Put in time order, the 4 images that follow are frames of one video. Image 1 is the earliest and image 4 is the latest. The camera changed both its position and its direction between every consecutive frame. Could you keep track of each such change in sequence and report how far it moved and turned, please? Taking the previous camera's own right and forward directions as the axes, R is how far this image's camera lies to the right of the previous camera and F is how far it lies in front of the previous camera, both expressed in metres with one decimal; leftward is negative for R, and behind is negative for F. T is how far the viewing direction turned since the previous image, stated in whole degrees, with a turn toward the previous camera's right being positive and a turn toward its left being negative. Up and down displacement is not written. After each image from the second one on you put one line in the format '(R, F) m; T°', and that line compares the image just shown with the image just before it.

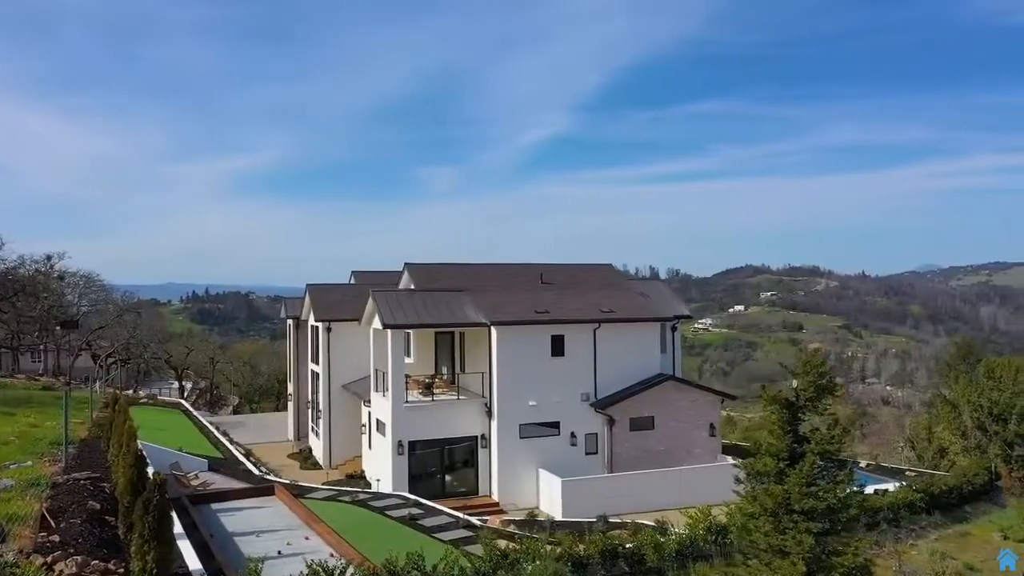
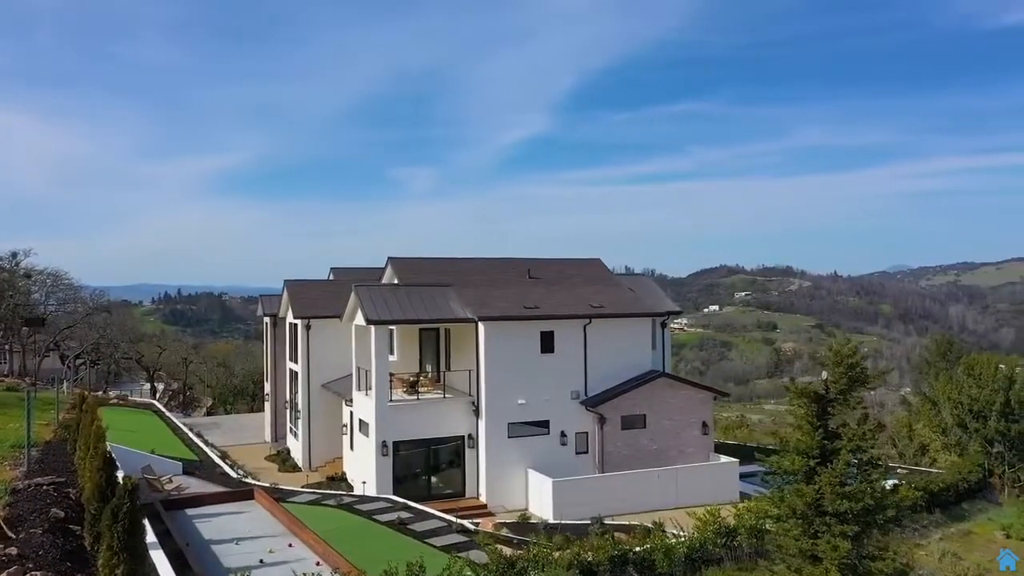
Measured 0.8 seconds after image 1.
(-0.3, +0.7) m; +2°
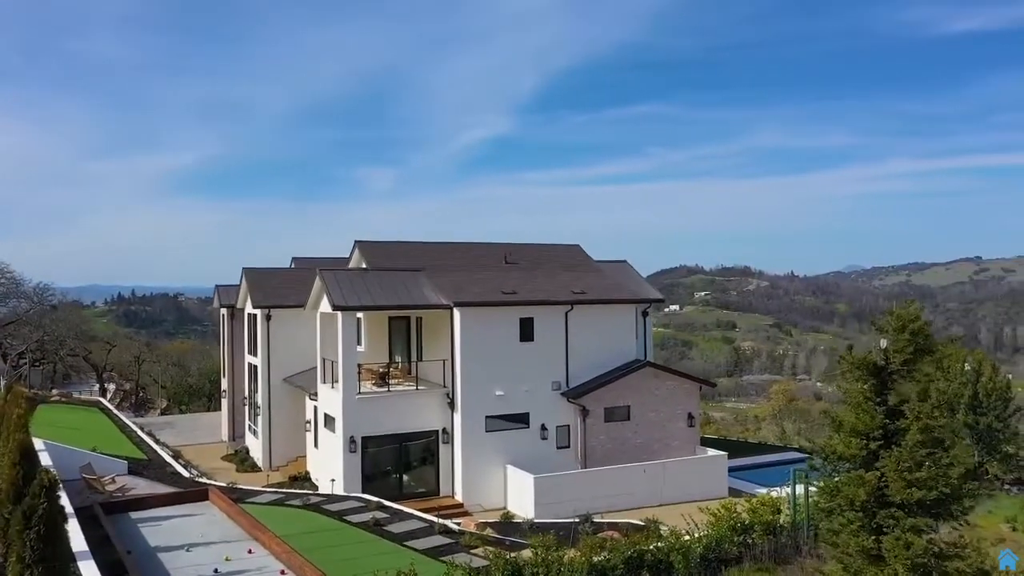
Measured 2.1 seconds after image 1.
(-0.4, +1.3) m; +3°
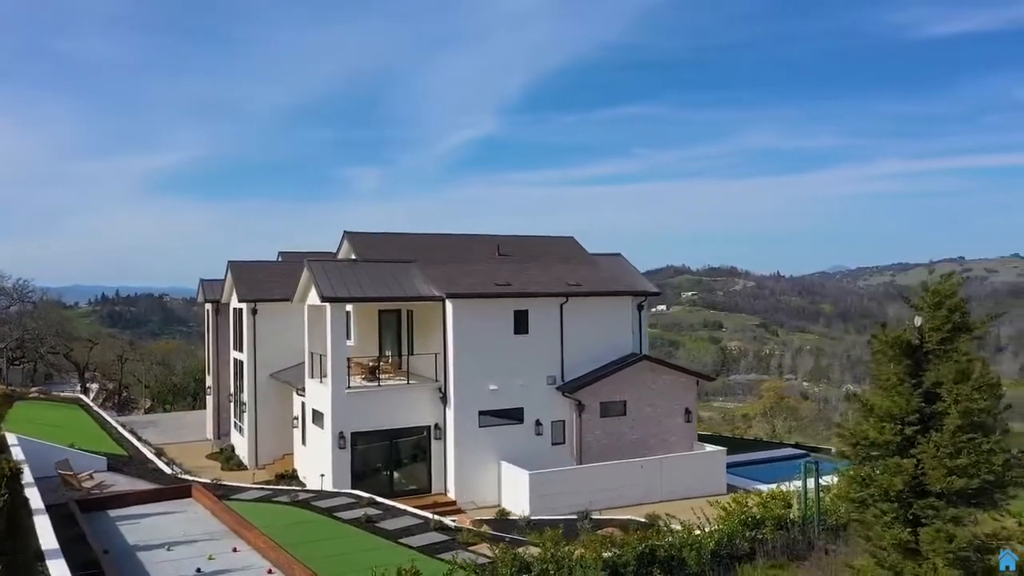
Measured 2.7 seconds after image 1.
(-0.2, +0.5) m; +1°
